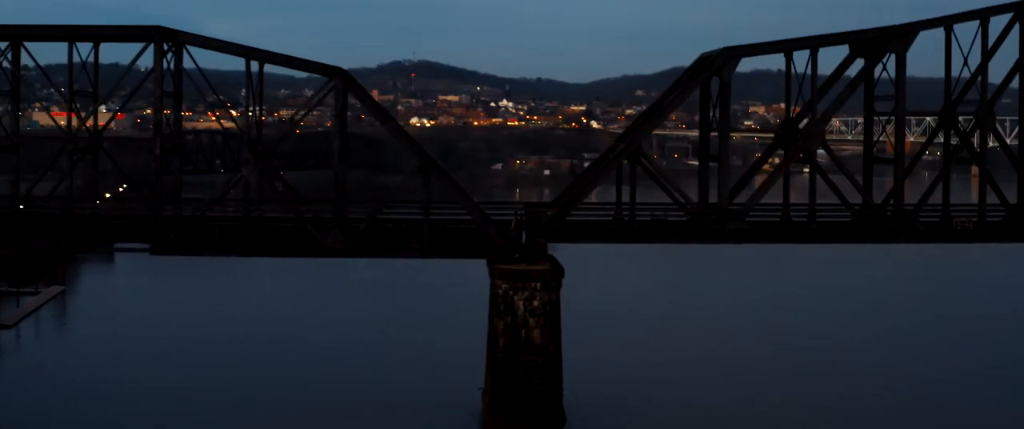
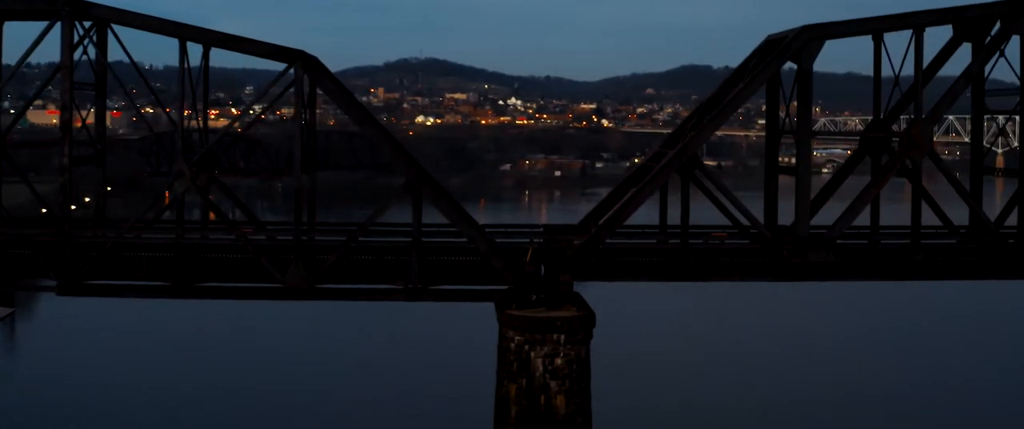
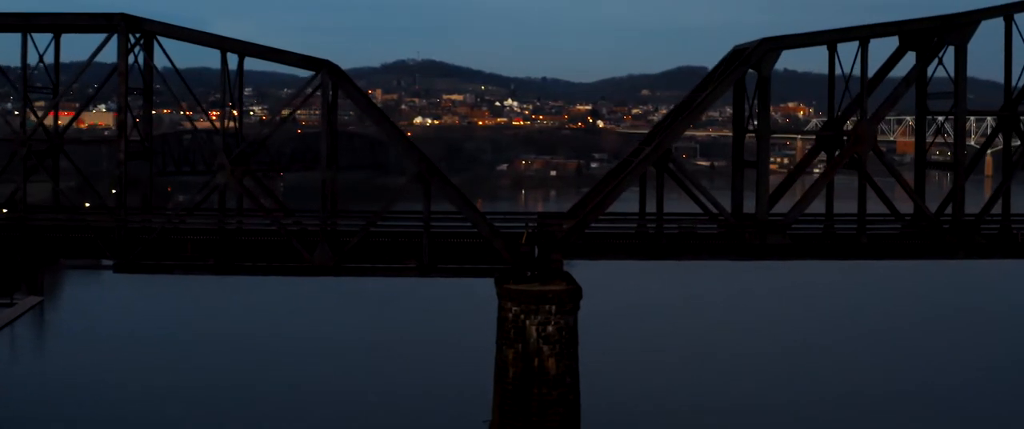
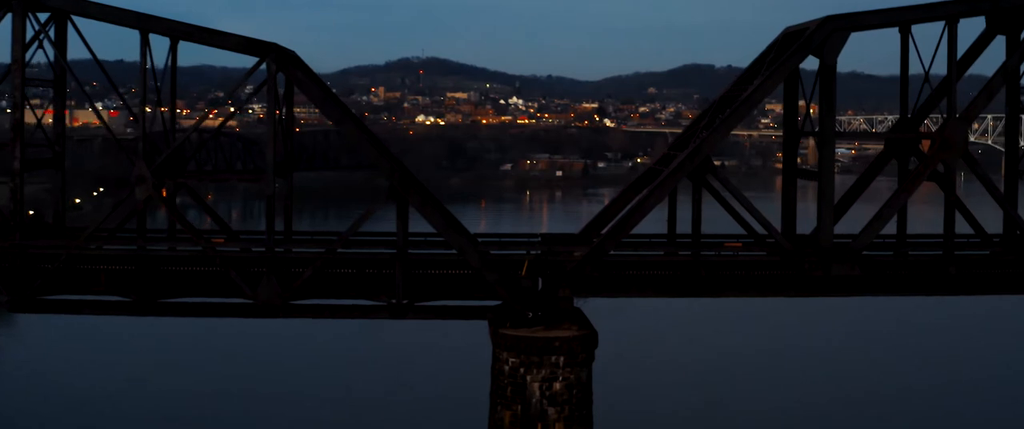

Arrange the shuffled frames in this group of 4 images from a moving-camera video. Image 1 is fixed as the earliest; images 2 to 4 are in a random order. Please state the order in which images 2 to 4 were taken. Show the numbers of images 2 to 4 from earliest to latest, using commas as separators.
3, 2, 4
